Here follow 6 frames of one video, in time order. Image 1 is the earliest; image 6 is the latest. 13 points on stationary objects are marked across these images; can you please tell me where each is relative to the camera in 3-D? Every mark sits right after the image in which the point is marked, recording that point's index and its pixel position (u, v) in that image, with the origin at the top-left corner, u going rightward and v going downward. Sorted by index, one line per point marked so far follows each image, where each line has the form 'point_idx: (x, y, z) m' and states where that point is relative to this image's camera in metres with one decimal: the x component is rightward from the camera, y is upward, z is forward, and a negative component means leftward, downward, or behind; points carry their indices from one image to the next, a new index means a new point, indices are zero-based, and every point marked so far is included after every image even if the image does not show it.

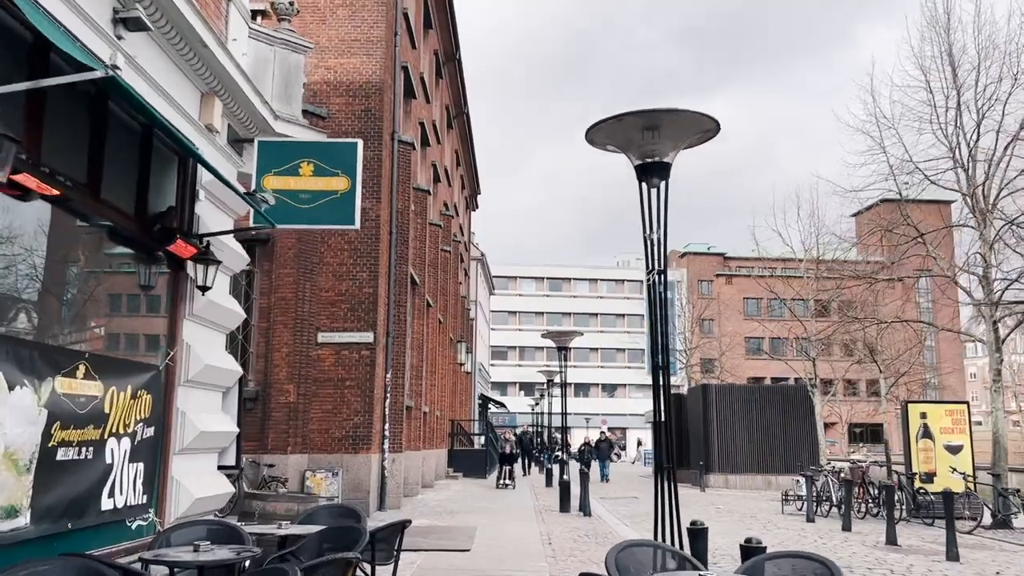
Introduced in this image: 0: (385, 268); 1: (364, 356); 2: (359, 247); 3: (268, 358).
0: (-2.5, +0.4, +17.0) m
1: (-2.8, -1.3, +16.0) m
2: (-2.9, +0.8, +16.4) m
3: (-4.5, -1.3, +15.6) m
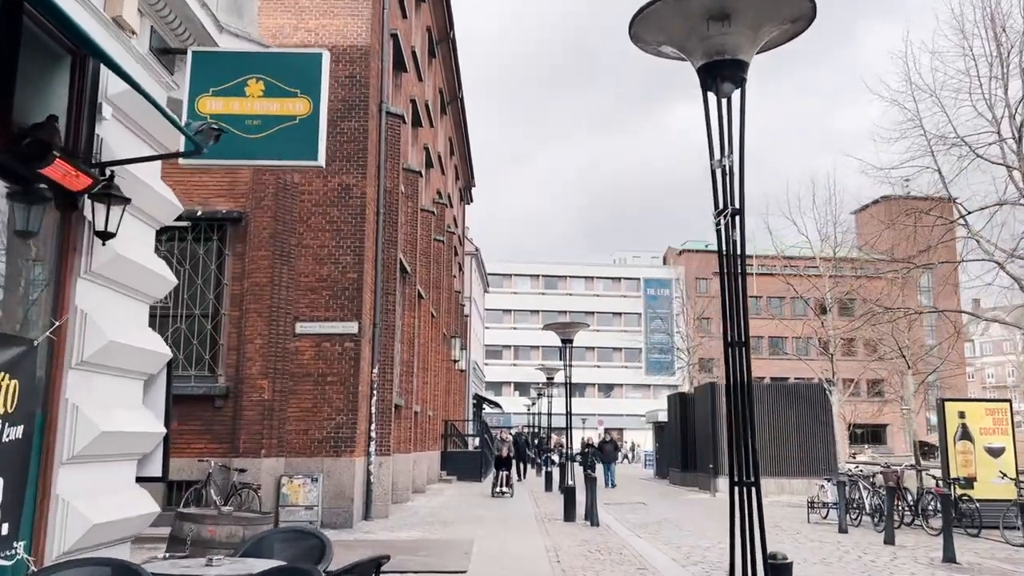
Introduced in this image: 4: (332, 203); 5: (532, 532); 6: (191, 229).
0: (-2.5, +0.7, +15.4) m
1: (-2.8, -1.0, +14.4) m
2: (-2.9, +1.1, +14.7) m
3: (-4.5, -1.0, +14.0) m
4: (-3.1, +1.5, +14.8) m
5: (+0.3, -4.1, +14.2) m
6: (-5.5, +1.0, +14.6) m
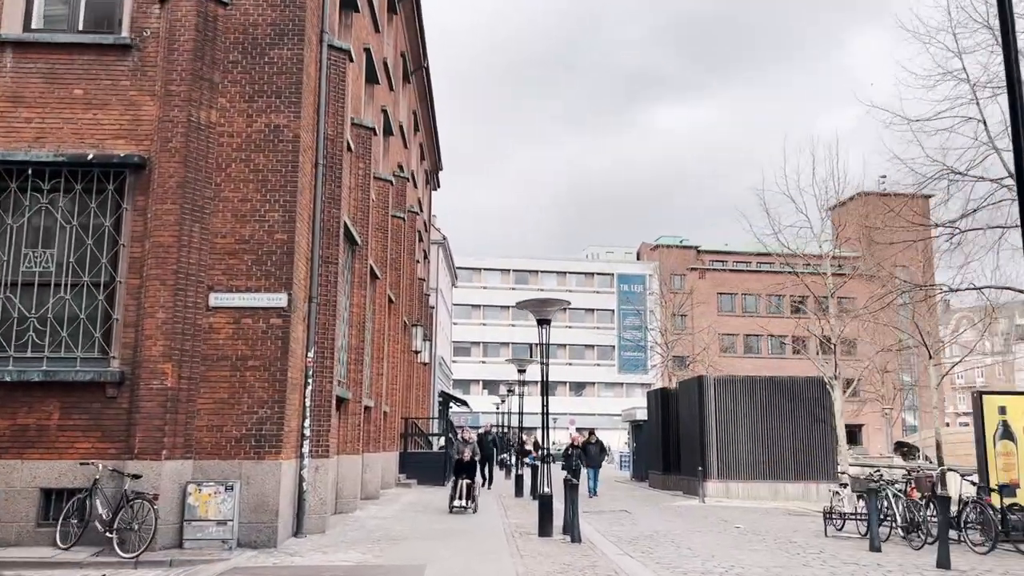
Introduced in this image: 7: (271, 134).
0: (-3.0, +1.2, +12.7) m
1: (-3.3, -0.5, +11.7) m
2: (-3.4, +1.6, +12.0) m
3: (-4.9, -0.5, +11.2) m
4: (-3.6, +2.0, +12.1) m
5: (-0.2, -3.6, +11.6) m
6: (-6.0, +1.5, +11.8) m
7: (-3.4, +2.2, +12.1) m
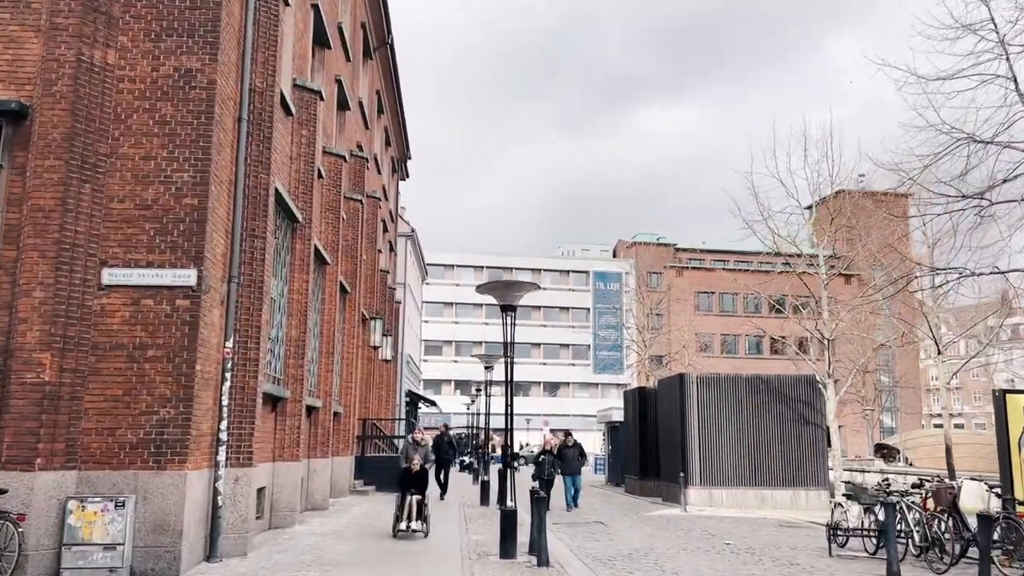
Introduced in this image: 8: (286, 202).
0: (-3.6, +1.4, +10.7) m
1: (-3.8, -0.2, +9.7) m
2: (-3.9, +1.8, +10.1) m
3: (-5.4, -0.2, +9.2) m
4: (-4.1, +2.3, +10.1) m
5: (-0.7, -3.3, +9.7) m
6: (-6.5, +1.8, +9.7) m
7: (-3.9, +2.5, +10.2) m
8: (-3.4, +1.3, +13.0) m
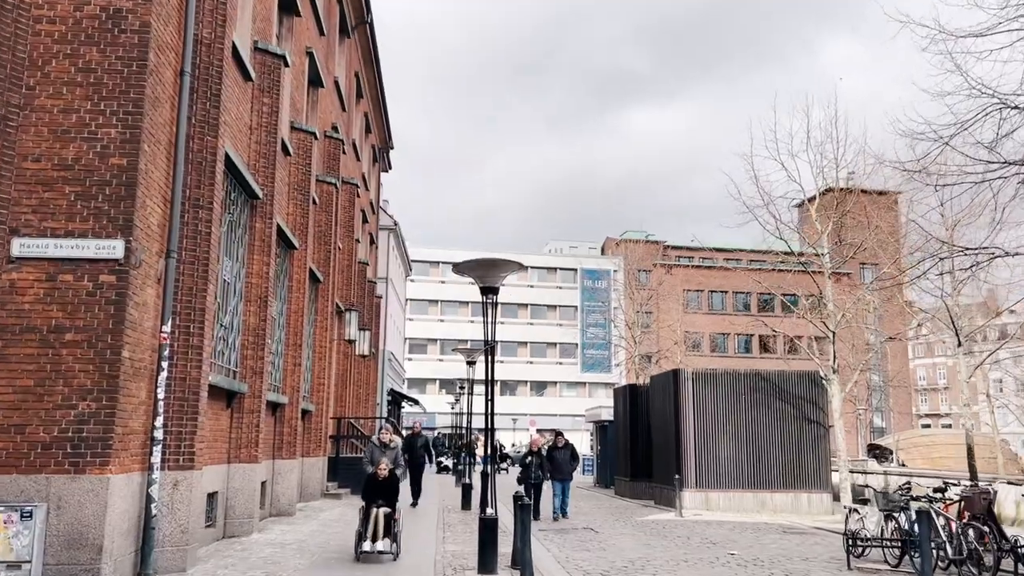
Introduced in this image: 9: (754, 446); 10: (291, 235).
0: (-3.8, +1.7, +9.3) m
1: (-4.0, 0.0, +8.4) m
2: (-4.1, +2.1, +8.7) m
3: (-5.6, 0.0, +7.8) m
4: (-4.3, +2.5, +8.7) m
5: (-0.9, -3.1, +8.4) m
6: (-6.6, +2.1, +8.3) m
7: (-4.1, +2.7, +8.8) m
8: (-3.7, +1.6, +11.6) m
9: (+5.6, -3.6, +19.7) m
10: (-4.0, +1.0, +15.5) m
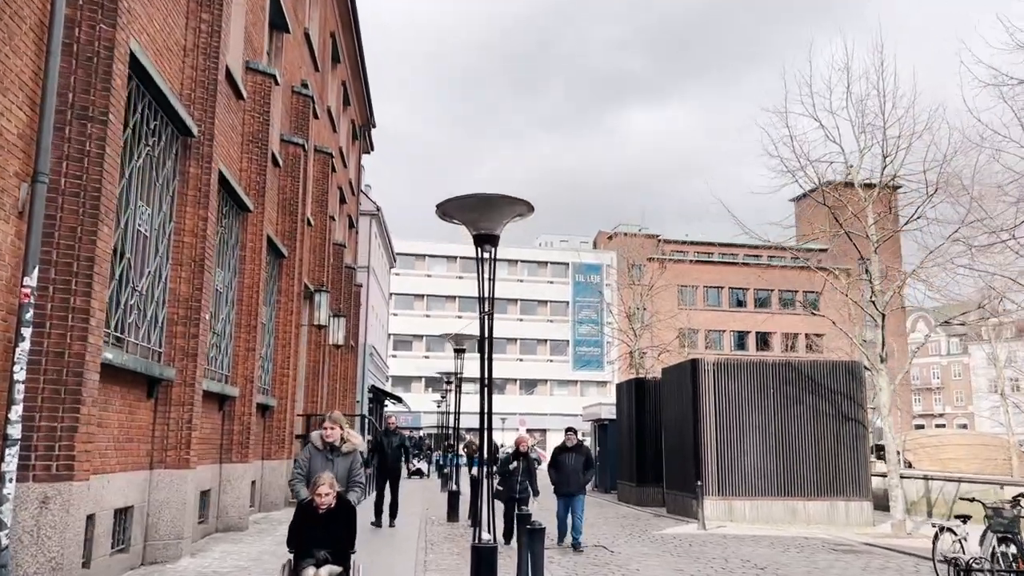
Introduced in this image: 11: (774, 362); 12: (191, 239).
0: (-3.7, +2.2, +6.7) m
1: (-3.9, +0.5, +5.7) m
2: (-4.1, +2.6, +6.0) m
3: (-5.5, +0.5, +5.1) m
4: (-4.2, +3.0, +6.0) m
5: (-0.8, -2.6, +5.7) m
6: (-6.6, +2.6, +5.6) m
7: (-4.1, +3.2, +6.1) m
8: (-3.7, +2.0, +8.9) m
9: (+5.5, -3.2, +17.2) m
10: (-4.1, +1.4, +12.8) m
11: (+5.4, -1.5, +17.5) m
12: (-3.9, +0.6, +10.4) m
